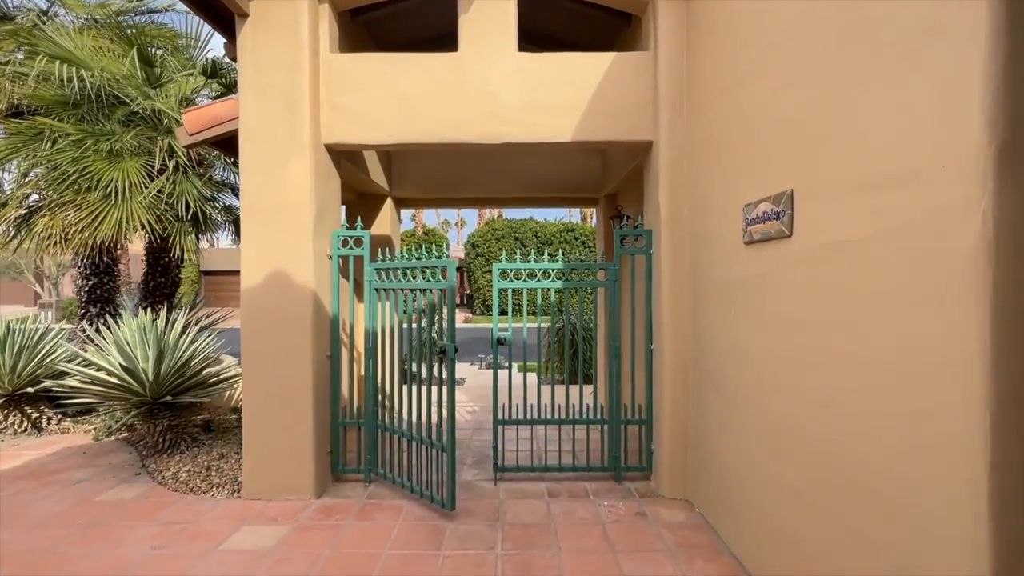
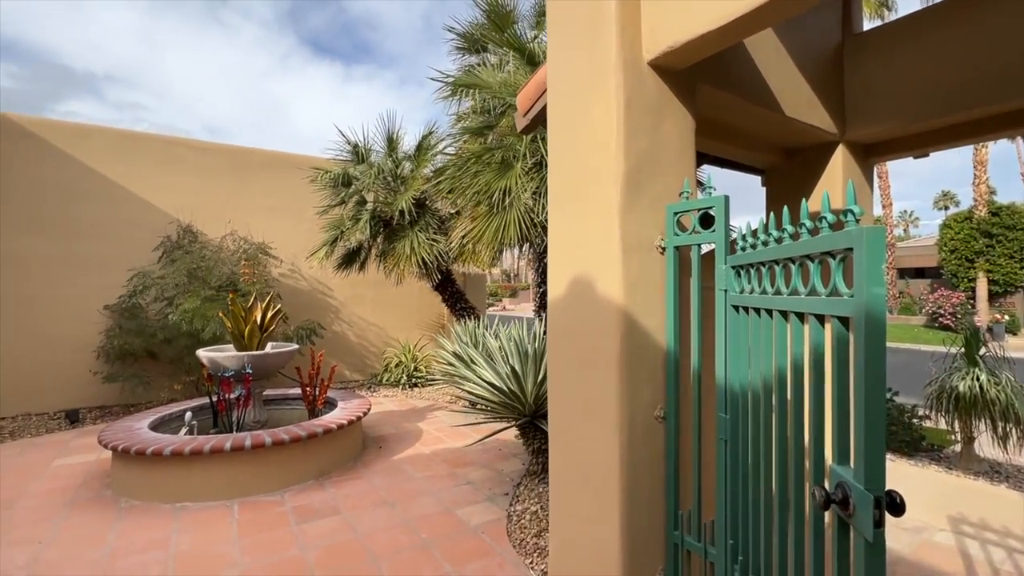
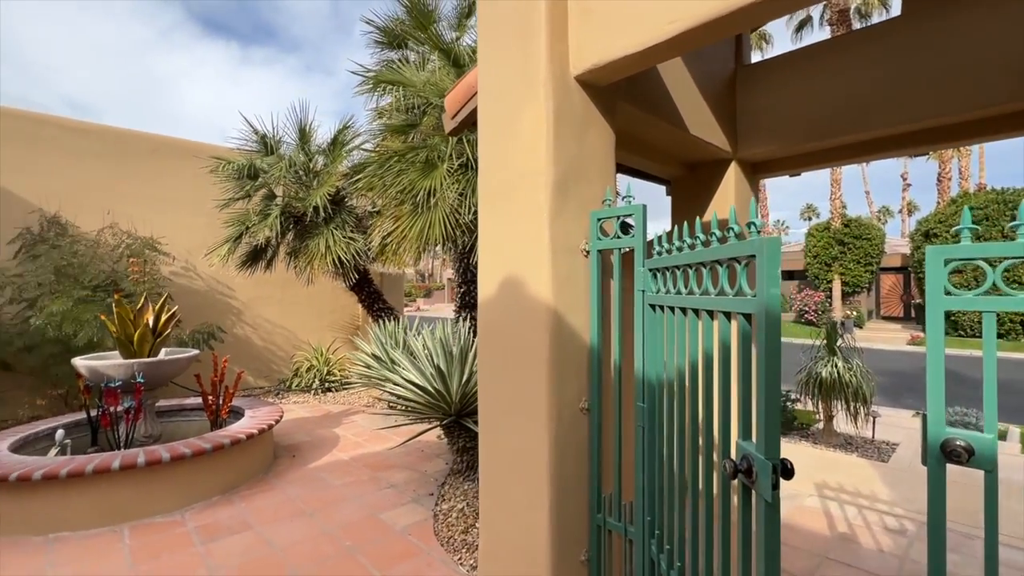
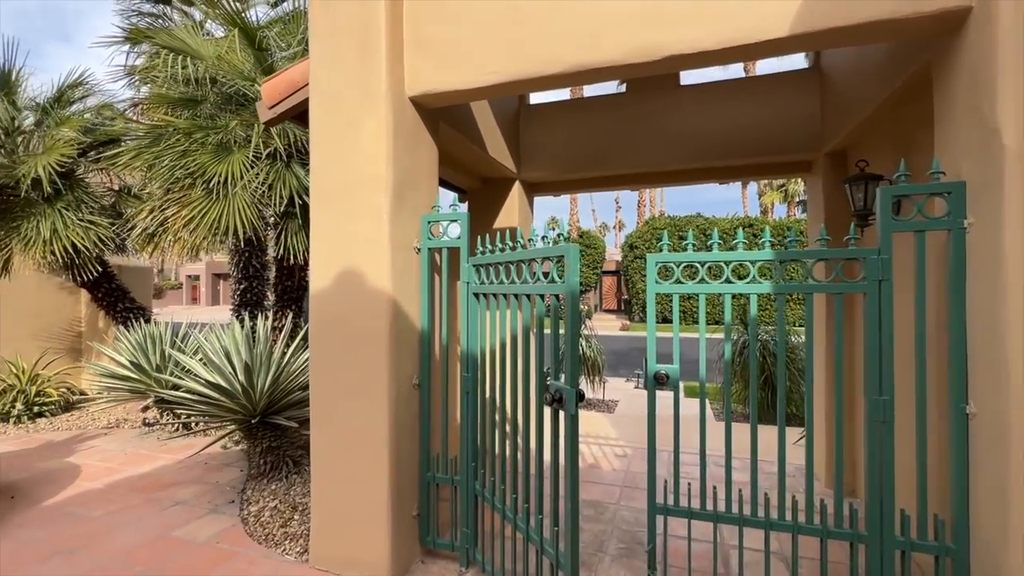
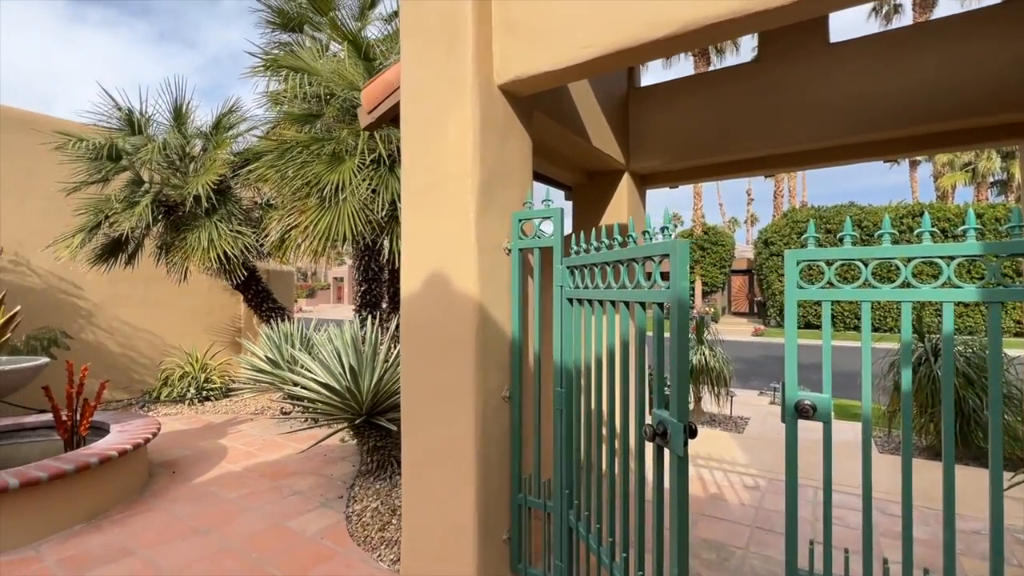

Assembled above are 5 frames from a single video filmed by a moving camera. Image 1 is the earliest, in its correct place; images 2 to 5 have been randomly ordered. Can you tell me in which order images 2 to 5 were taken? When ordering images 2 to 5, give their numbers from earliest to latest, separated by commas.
4, 5, 3, 2
